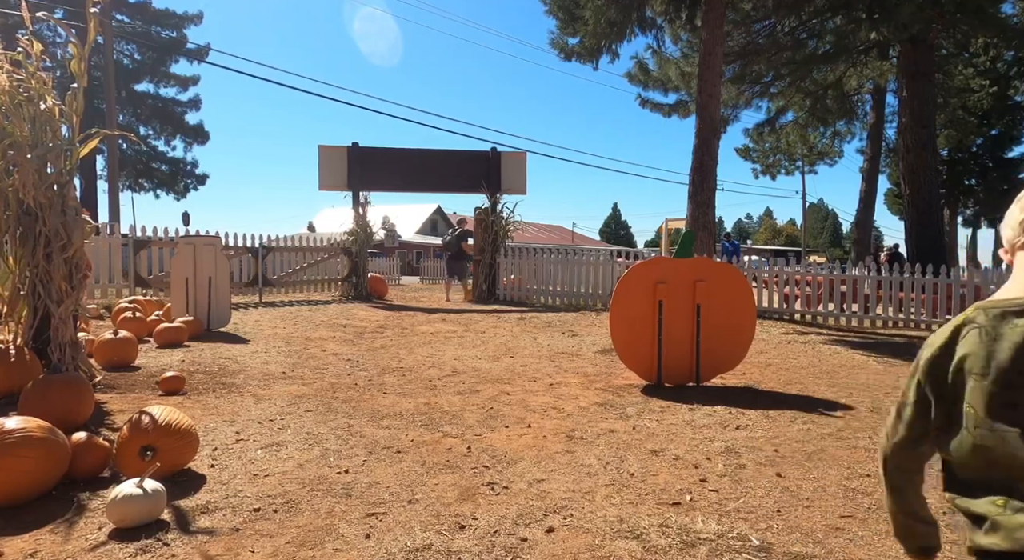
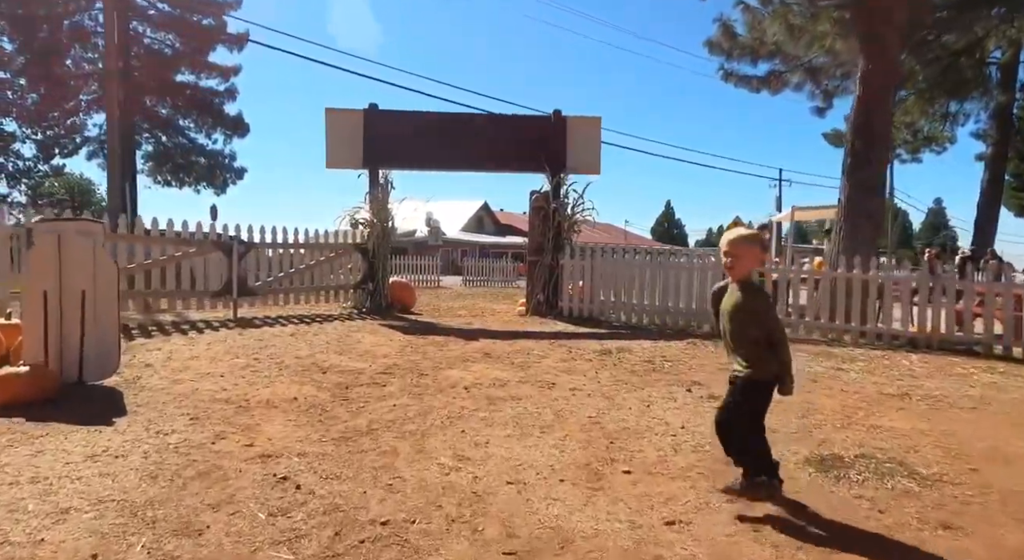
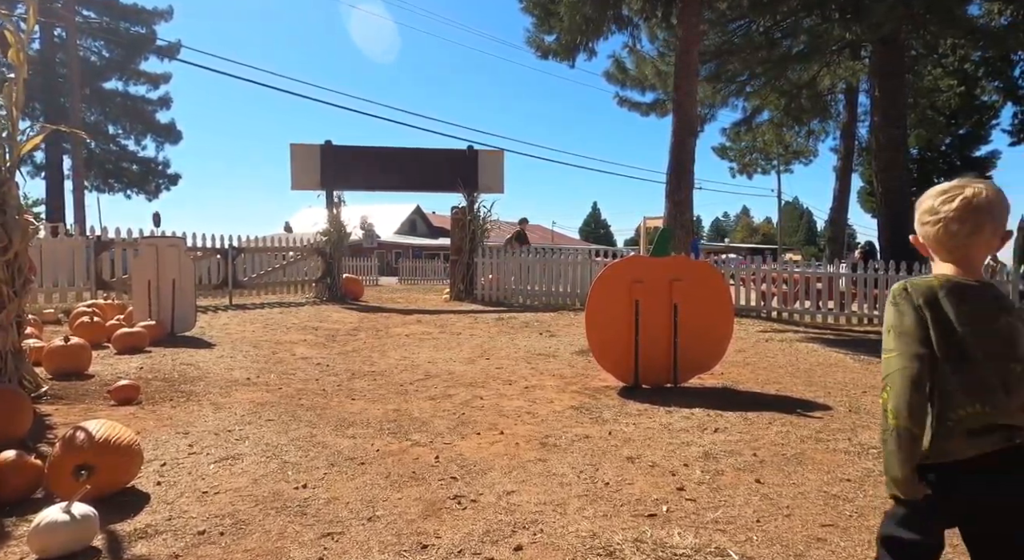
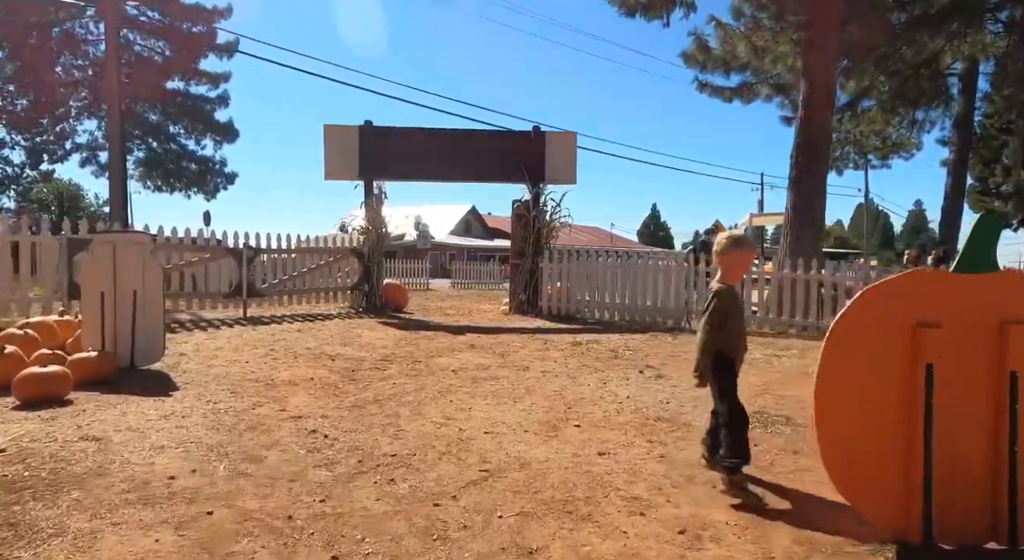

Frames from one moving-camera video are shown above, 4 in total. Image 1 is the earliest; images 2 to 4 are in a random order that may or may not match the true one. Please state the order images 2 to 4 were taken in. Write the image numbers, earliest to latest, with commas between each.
3, 4, 2
